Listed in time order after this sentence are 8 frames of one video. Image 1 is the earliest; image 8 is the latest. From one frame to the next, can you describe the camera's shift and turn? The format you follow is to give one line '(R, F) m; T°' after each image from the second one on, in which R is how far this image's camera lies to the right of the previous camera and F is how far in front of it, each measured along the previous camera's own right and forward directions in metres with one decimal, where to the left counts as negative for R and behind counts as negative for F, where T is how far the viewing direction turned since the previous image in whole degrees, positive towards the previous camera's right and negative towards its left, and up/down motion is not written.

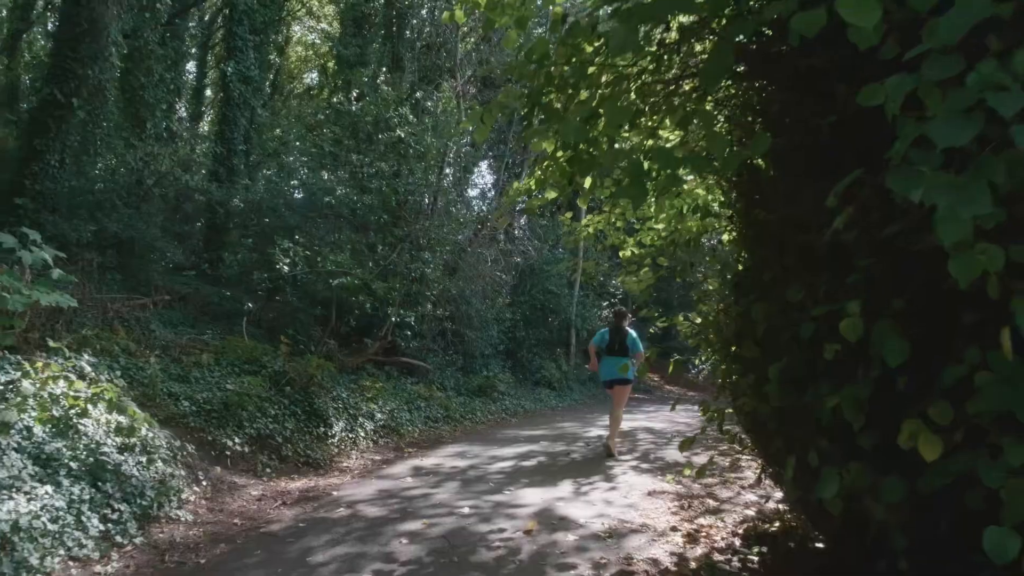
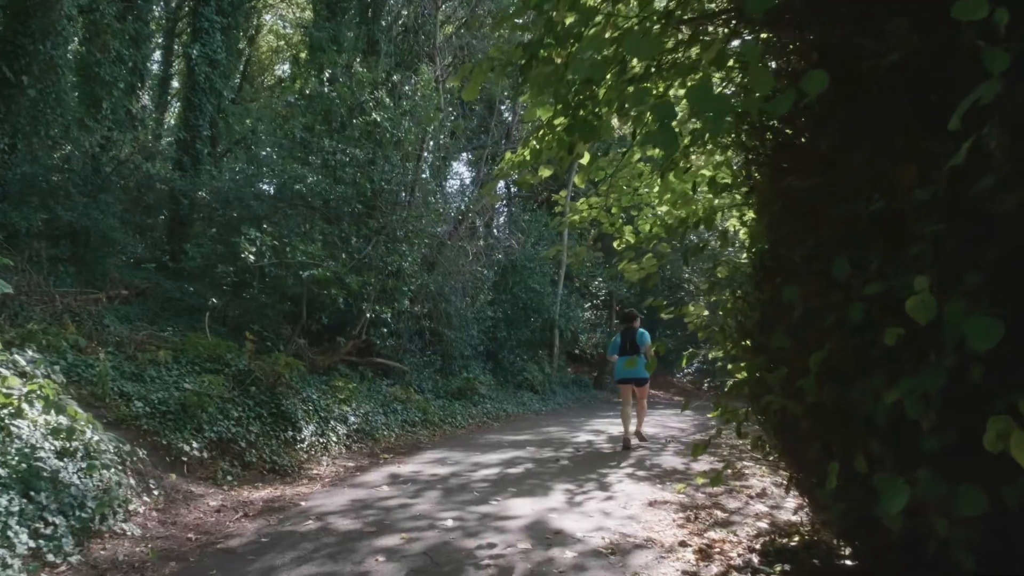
(-0.1, +0.7) m; +2°
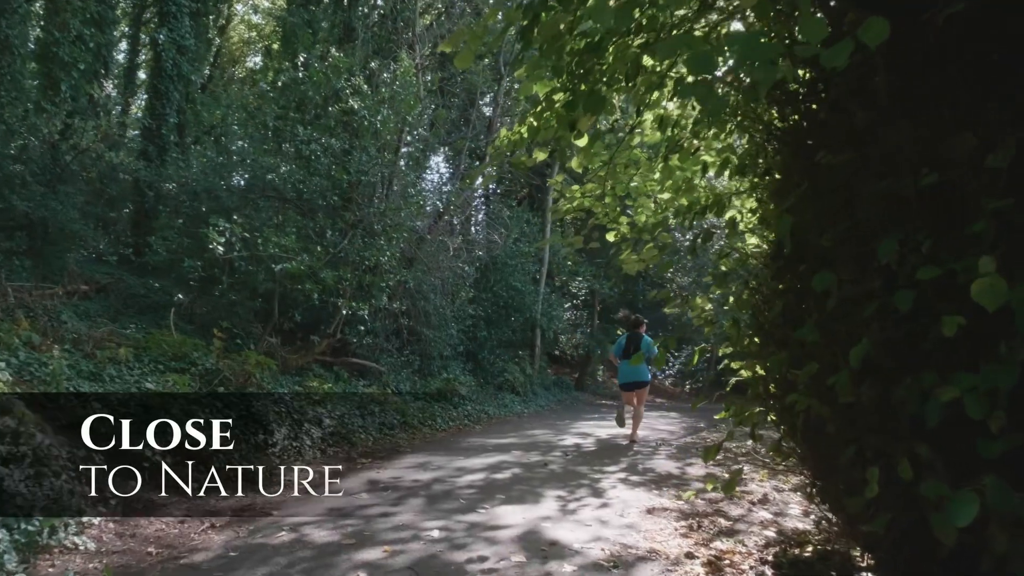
(-0.1, +0.5) m; +2°
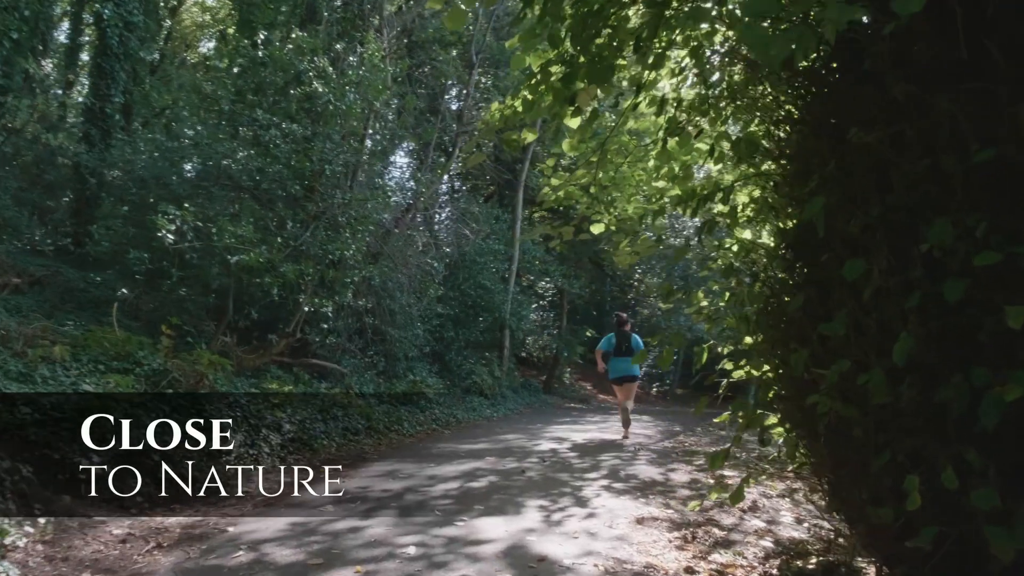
(-0.2, +0.6) m; +3°
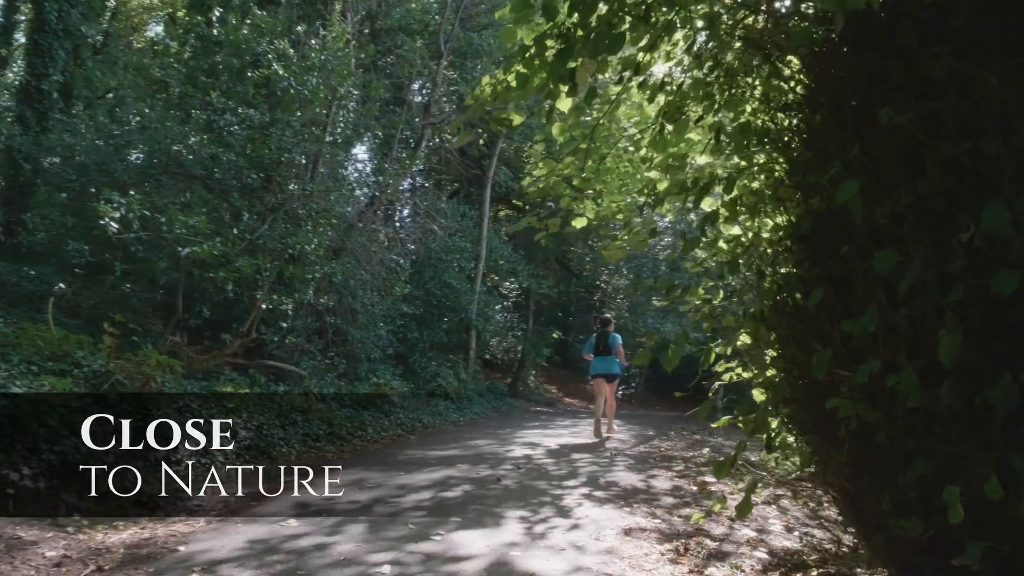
(-0.2, +0.5) m; +3°
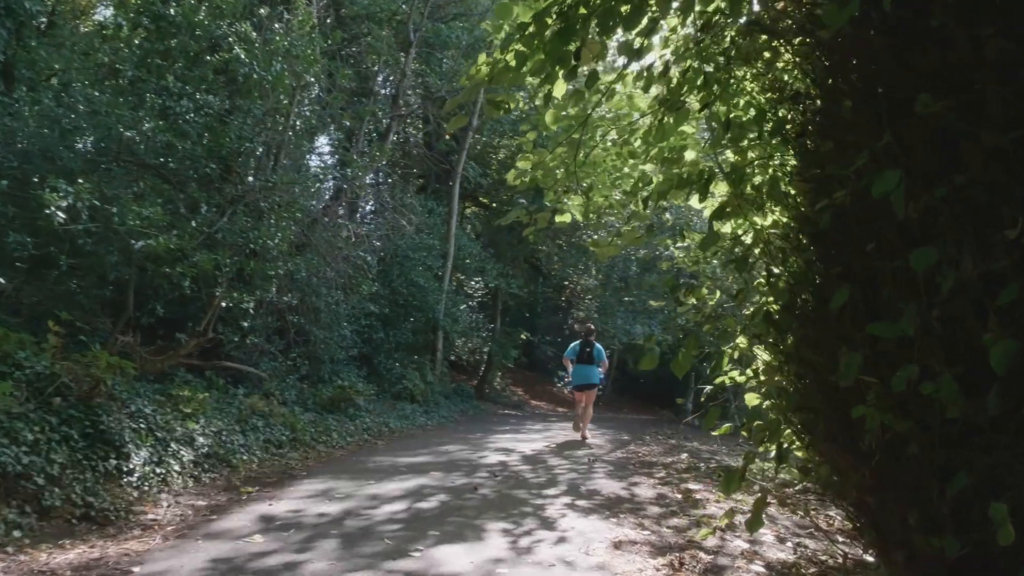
(-0.2, +0.4) m; +3°
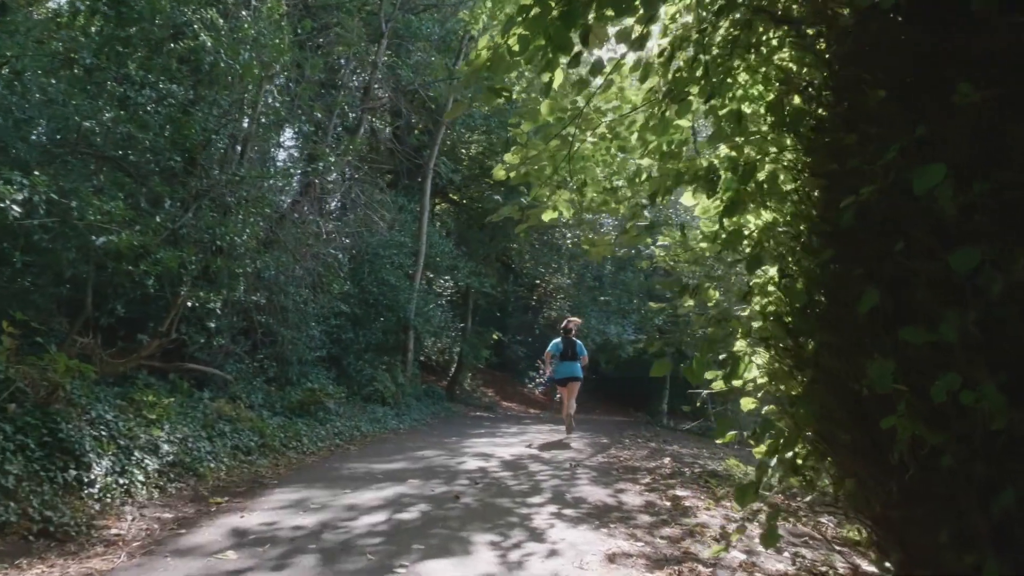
(-0.2, +0.3) m; +3°
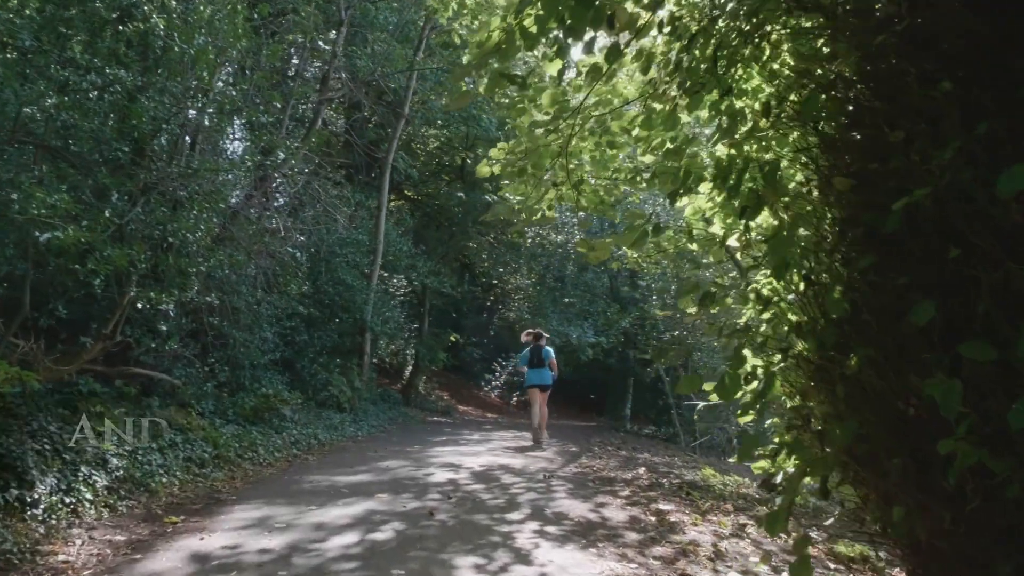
(-0.3, +0.4) m; +4°
